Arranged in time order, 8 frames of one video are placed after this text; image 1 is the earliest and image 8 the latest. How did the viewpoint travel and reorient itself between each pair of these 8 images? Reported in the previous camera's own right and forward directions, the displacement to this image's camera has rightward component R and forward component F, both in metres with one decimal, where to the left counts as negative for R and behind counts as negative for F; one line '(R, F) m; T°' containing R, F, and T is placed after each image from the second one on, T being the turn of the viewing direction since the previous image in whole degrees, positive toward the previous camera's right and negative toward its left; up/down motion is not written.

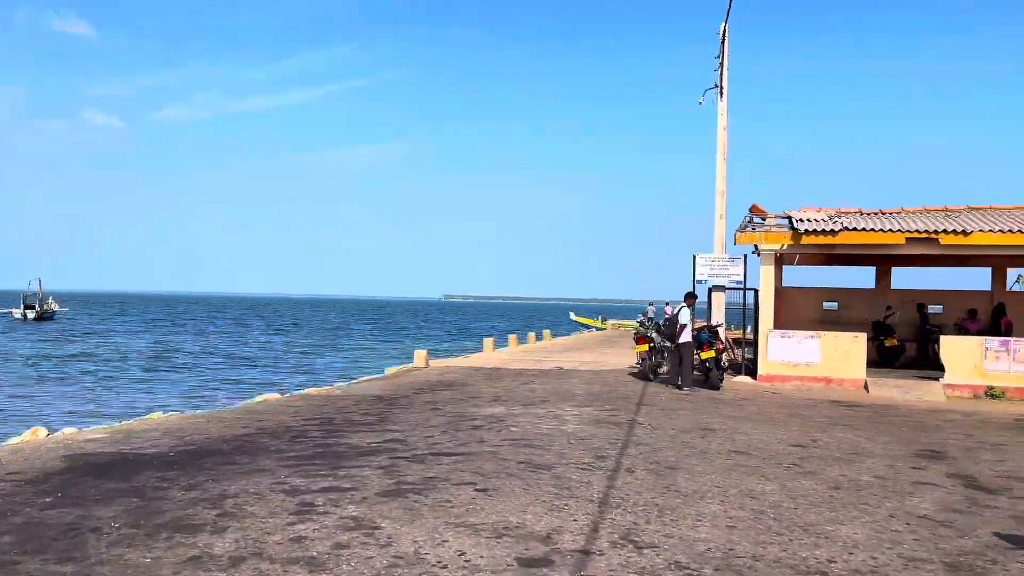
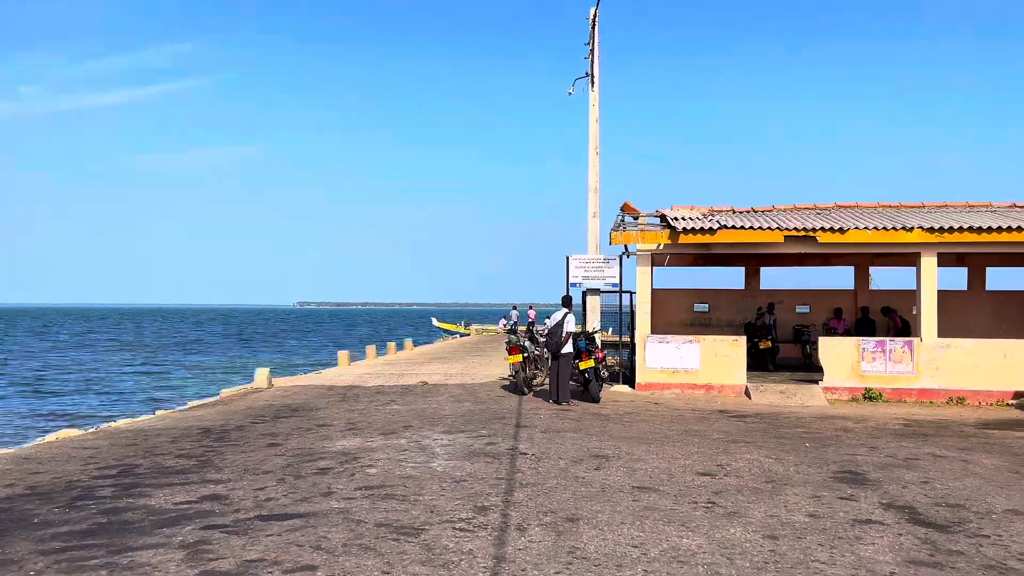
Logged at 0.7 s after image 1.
(0.0, +1.6) m; +10°
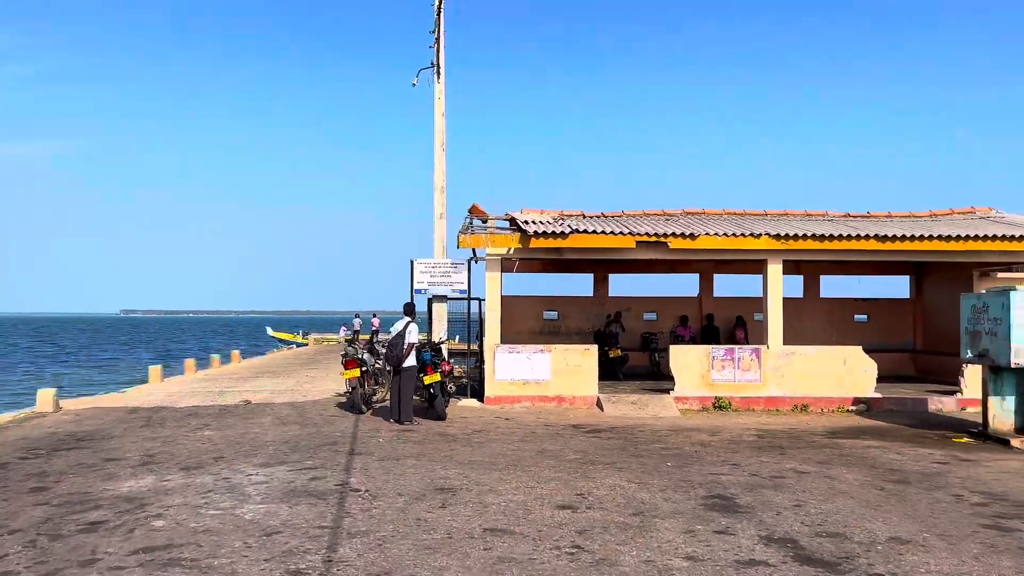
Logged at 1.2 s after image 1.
(+0.1, +1.1) m; +11°
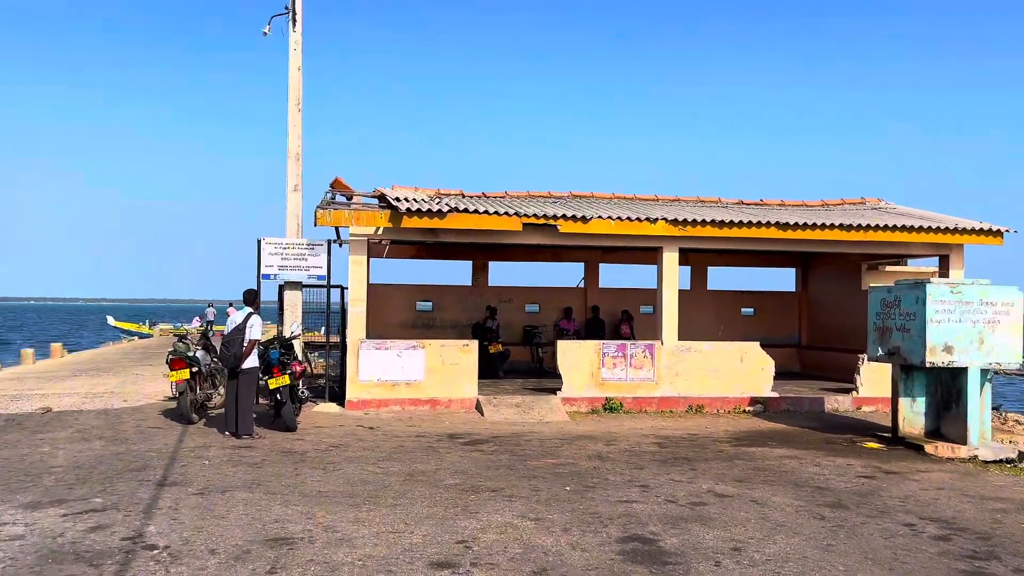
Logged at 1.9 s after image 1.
(+0.1, +1.6) m; +9°
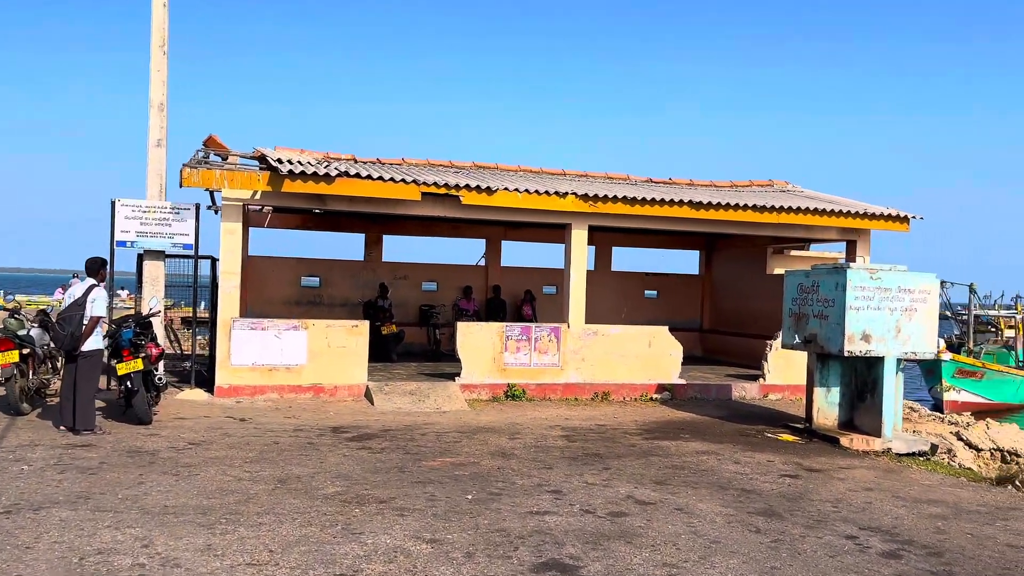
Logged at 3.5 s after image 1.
(0.0, +1.0) m; +7°
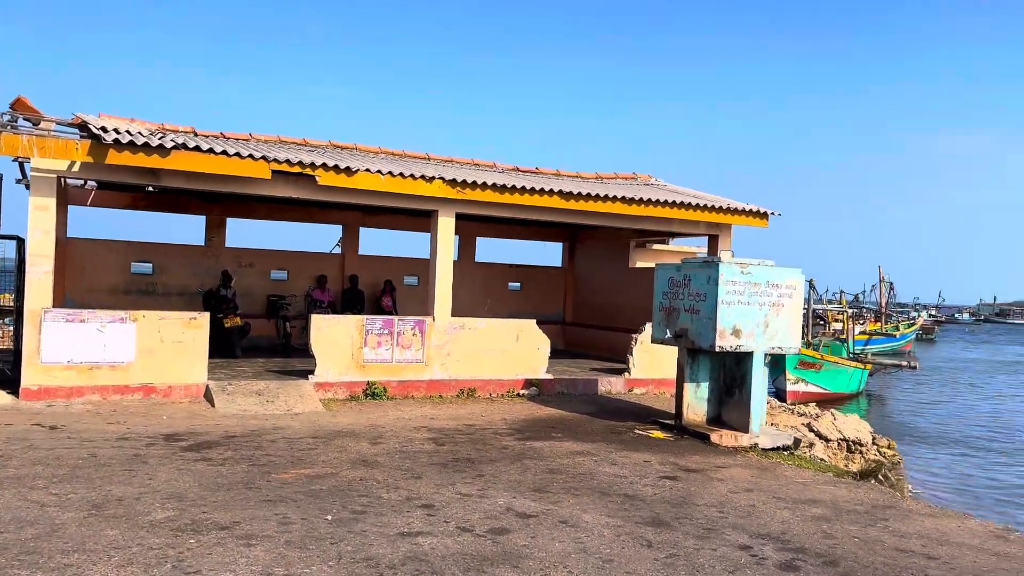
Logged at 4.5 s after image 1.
(-0.1, +0.7) m; +10°
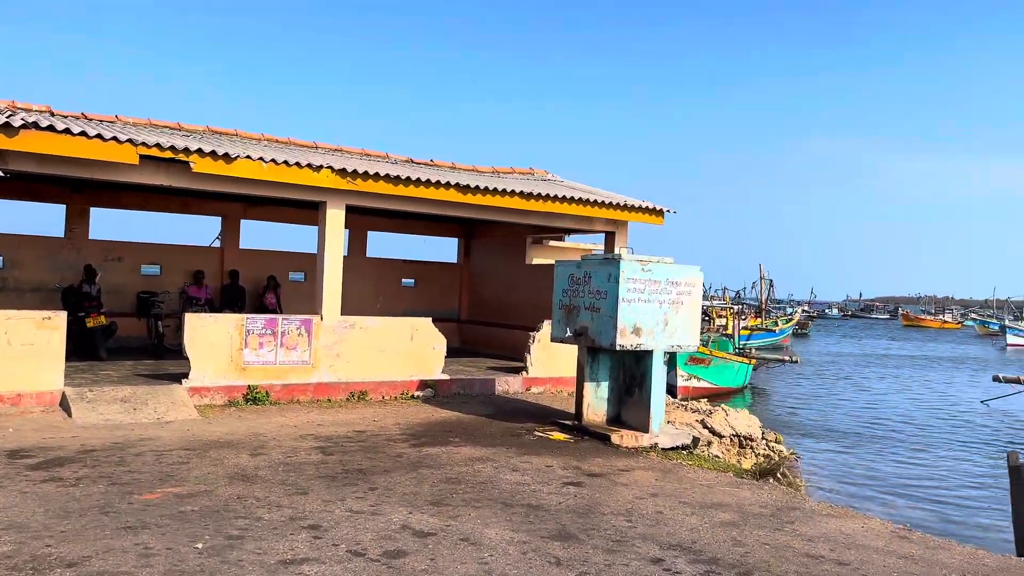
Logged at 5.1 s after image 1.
(0.0, +0.4) m; +8°
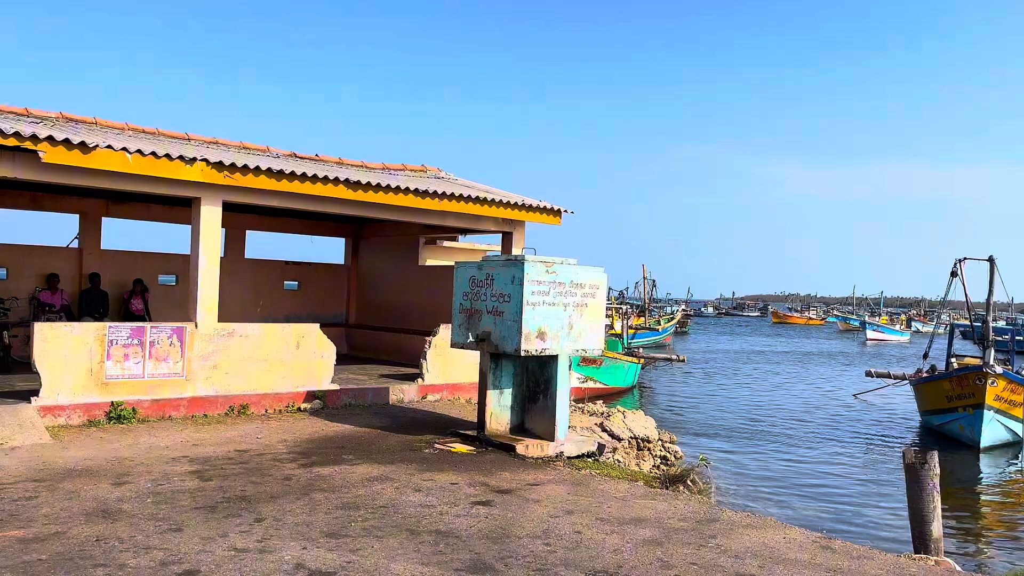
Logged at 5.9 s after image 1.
(-0.1, +0.5) m; +8°
